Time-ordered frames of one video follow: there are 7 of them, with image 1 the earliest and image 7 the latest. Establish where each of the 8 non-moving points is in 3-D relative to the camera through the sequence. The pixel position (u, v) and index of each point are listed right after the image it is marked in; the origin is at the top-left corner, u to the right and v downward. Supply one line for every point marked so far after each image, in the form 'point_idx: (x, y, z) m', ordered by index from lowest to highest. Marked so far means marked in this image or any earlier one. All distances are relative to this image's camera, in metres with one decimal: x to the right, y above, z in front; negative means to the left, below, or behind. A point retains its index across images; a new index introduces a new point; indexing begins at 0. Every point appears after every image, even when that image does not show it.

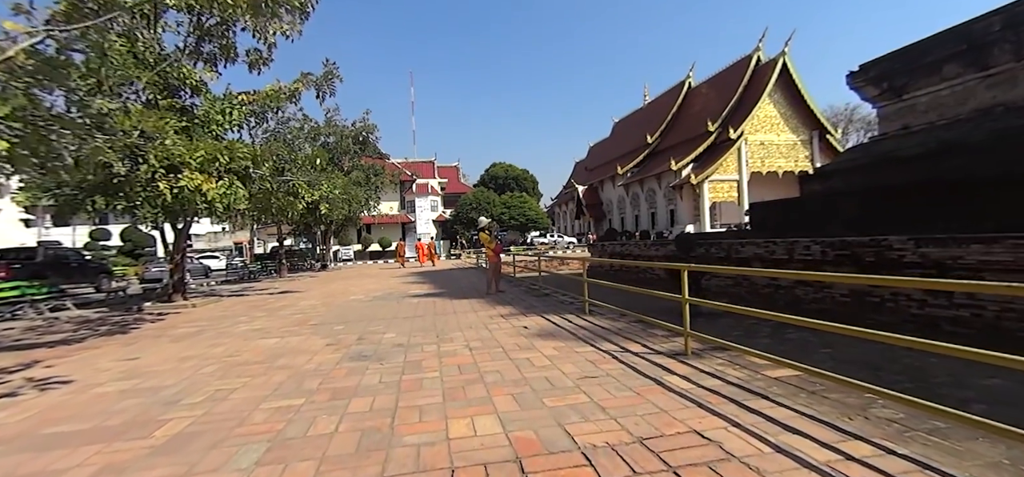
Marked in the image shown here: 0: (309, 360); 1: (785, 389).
0: (-2.5, -1.5, +5.4) m
1: (+2.2, -1.2, +3.6) m
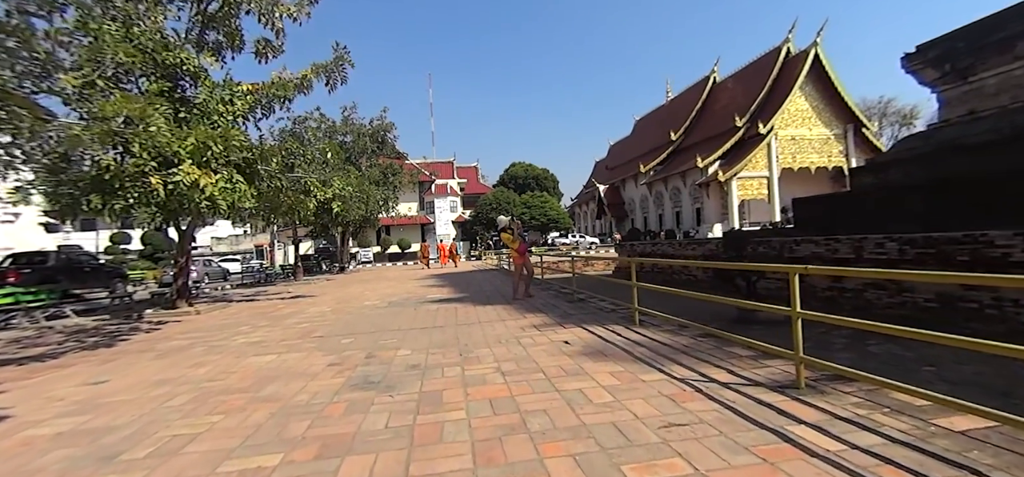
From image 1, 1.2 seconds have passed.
0: (-2.0, -1.4, +4.3) m
1: (+2.6, -1.2, +2.4) m
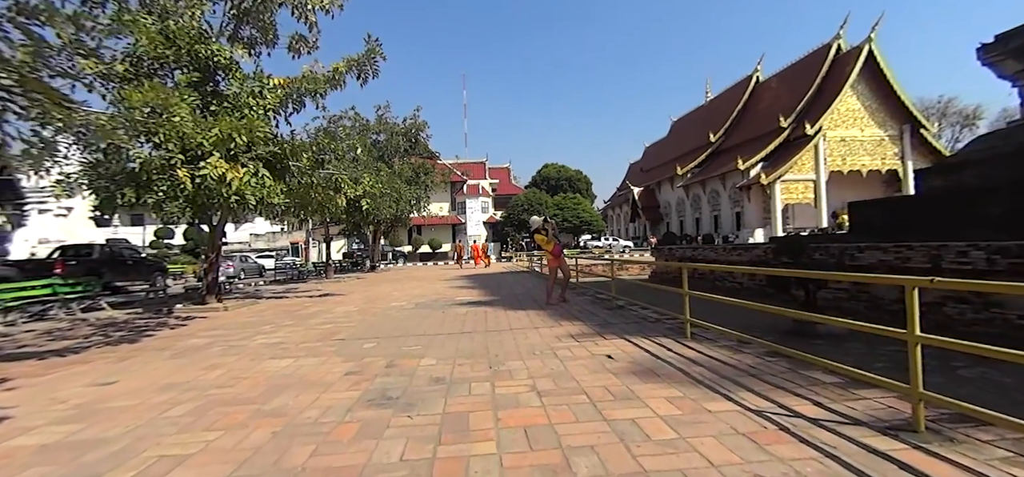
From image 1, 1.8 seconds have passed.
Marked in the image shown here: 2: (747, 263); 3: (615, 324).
0: (-1.7, -1.4, +3.8) m
1: (+2.7, -1.2, +1.6) m
2: (+8.2, -0.9, +15.6) m
3: (+1.6, -1.3, +6.8) m
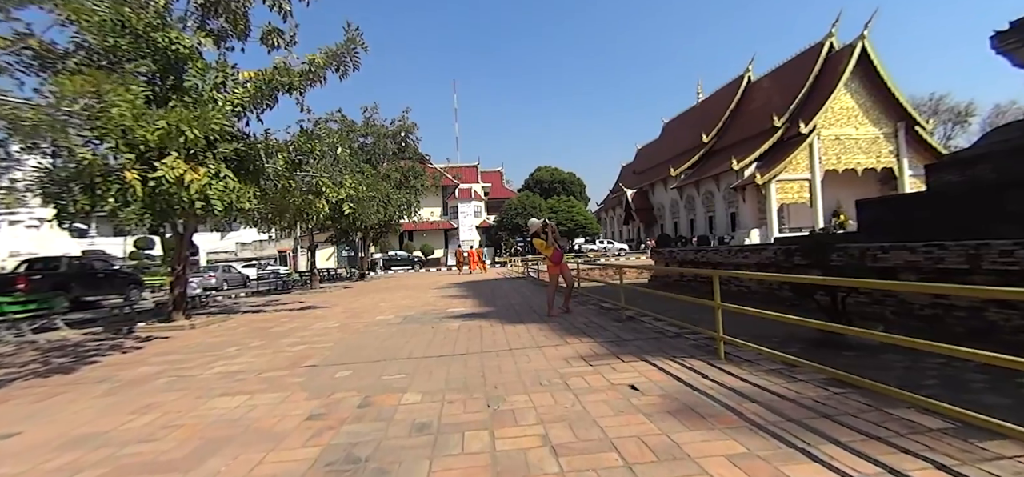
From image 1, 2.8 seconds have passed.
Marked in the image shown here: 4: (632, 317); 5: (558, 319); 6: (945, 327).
0: (-1.7, -1.5, +2.9) m
1: (+2.8, -1.2, +0.7) m
2: (+8.1, -0.9, +14.8) m
3: (+1.6, -1.3, +5.9) m
4: (+2.1, -1.4, +7.8) m
5: (+0.8, -1.5, +8.1) m
6: (+7.5, -1.5, +7.7) m
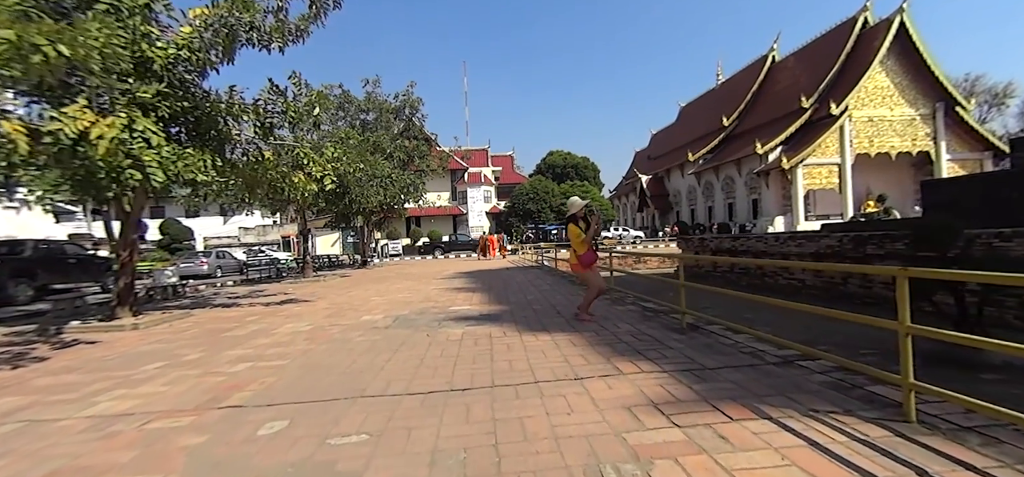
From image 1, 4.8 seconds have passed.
0: (-1.5, -1.3, +0.9) m
1: (+2.9, -1.1, -1.3) m
2: (+8.5, -0.5, +12.6) m
3: (+1.8, -1.2, +3.9) m
4: (+2.4, -1.1, +5.8) m
5: (+1.1, -1.2, +6.2) m
6: (+7.7, -1.3, +5.5) m
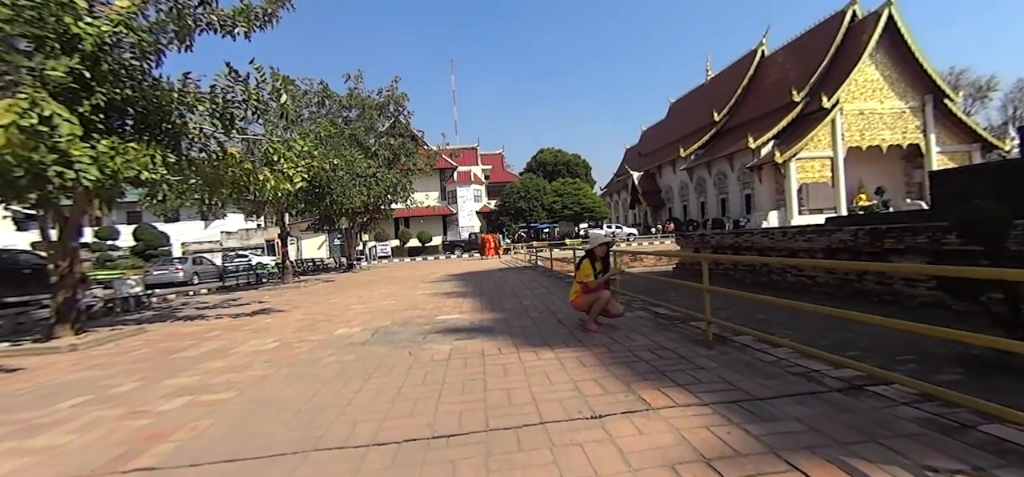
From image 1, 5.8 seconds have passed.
0: (-1.5, -1.4, 0.0) m
1: (+3.0, -1.1, -2.1) m
2: (+8.3, -0.4, +11.9) m
3: (+1.8, -1.1, +3.1) m
4: (+2.4, -1.1, +4.9) m
5: (+1.0, -1.2, +5.3) m
6: (+7.7, -1.2, +4.8) m
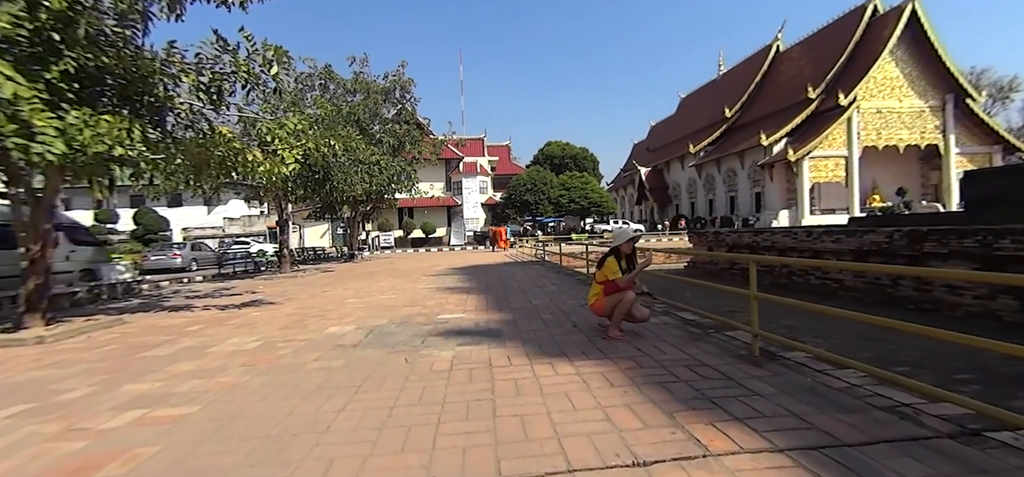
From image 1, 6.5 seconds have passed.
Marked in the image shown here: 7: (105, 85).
0: (-1.4, -1.3, -0.6) m
1: (+3.1, -1.2, -2.9) m
2: (+8.5, -0.4, +11.1) m
3: (+1.9, -1.1, +2.4) m
4: (+2.5, -1.1, +4.2) m
5: (+1.2, -1.1, +4.6) m
6: (+7.8, -1.3, +4.1) m
7: (-6.4, +2.4, +7.0) m
